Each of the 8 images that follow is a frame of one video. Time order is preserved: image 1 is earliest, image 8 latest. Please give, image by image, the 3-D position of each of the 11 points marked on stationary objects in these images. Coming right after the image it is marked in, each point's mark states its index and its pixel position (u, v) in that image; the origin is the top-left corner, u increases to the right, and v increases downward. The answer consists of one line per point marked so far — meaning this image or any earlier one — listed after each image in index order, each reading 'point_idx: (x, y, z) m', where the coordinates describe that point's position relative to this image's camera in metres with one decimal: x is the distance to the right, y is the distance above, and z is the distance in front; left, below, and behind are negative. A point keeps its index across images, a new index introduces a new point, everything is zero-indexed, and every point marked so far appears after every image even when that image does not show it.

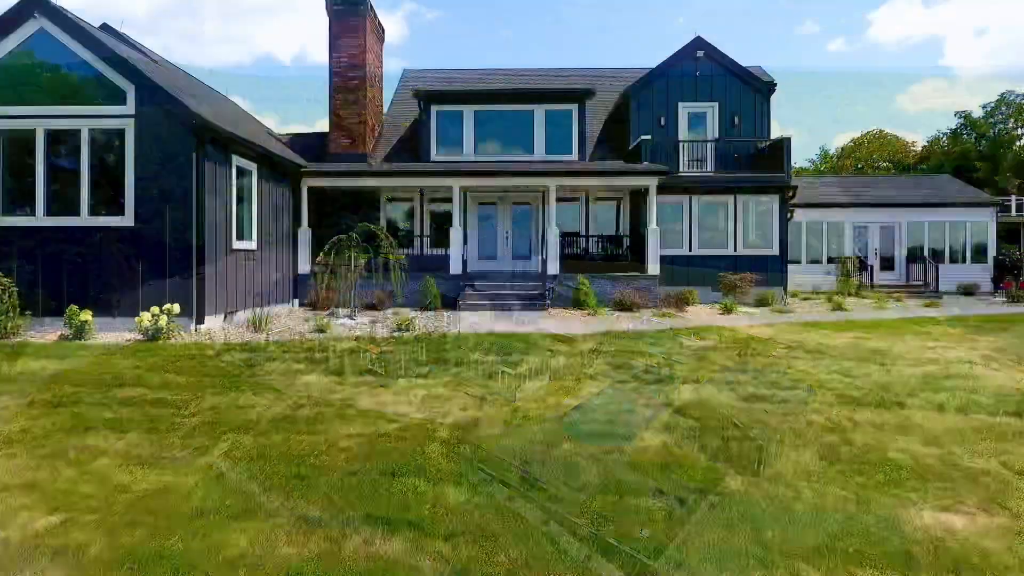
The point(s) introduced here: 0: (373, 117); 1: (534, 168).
0: (-4.0, +4.8, +17.8) m
1: (+0.5, +2.8, +14.8) m
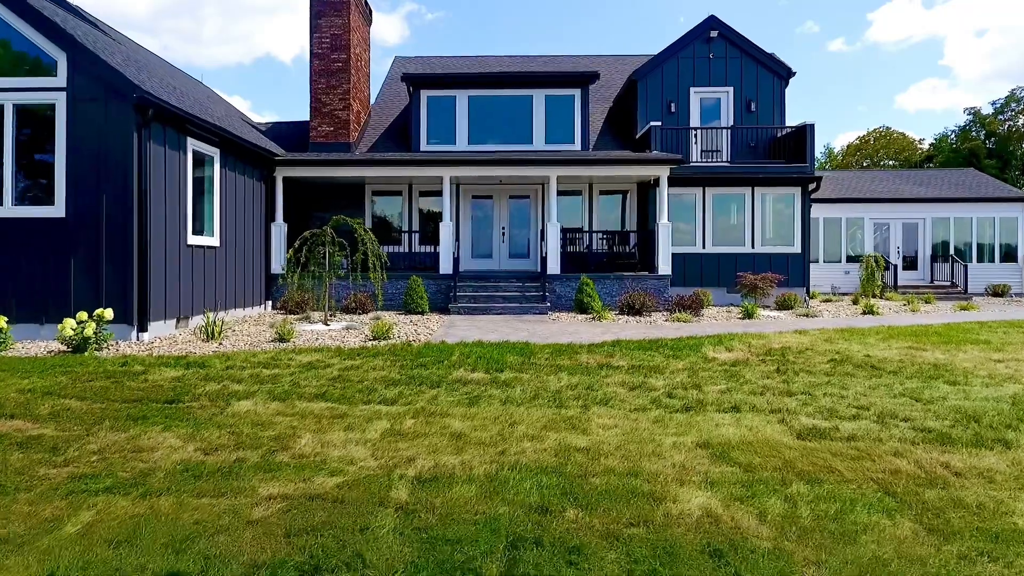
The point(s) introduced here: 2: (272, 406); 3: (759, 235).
0: (-4.0, +4.8, +16.4) m
1: (+0.4, +2.8, +13.5) m
2: (-2.0, -1.0, +5.2) m
3: (+5.8, +1.2, +14.6) m
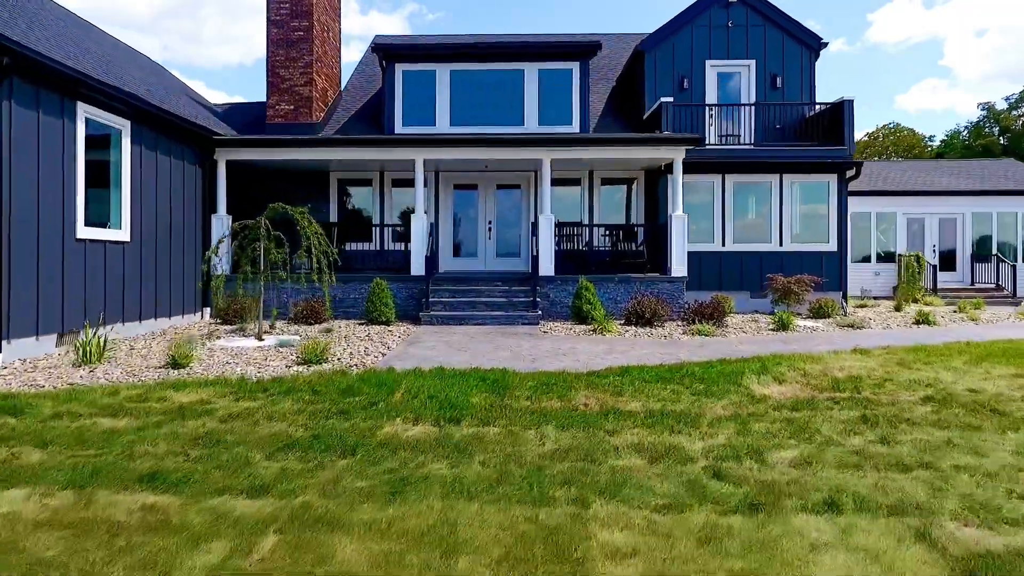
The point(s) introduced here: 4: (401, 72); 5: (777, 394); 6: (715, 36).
0: (-4.3, +4.7, +14.3) m
1: (+0.2, +2.7, +11.4) m
2: (-2.2, -1.1, +3.1) m
3: (+5.5, +1.1, +12.5) m
4: (-2.5, +4.8, +14.0) m
5: (+2.2, -0.9, +5.3) m
6: (+4.4, +5.5, +13.7) m
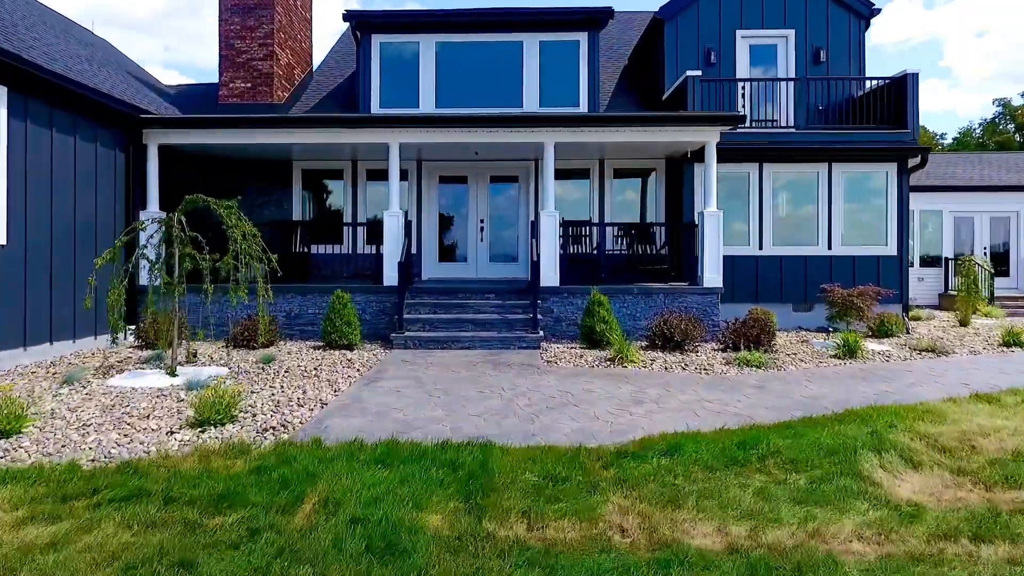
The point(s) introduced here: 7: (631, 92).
0: (-4.4, +4.5, +12.3) m
1: (+0.1, +2.5, +9.3) m
2: (-2.3, -1.2, +1.0) m
3: (+5.4, +0.9, +10.5) m
4: (-2.5, +4.6, +12.0) m
5: (+2.2, -1.1, +3.3) m
6: (+4.4, +5.3, +11.7) m
7: (+2.4, +3.8, +12.3) m
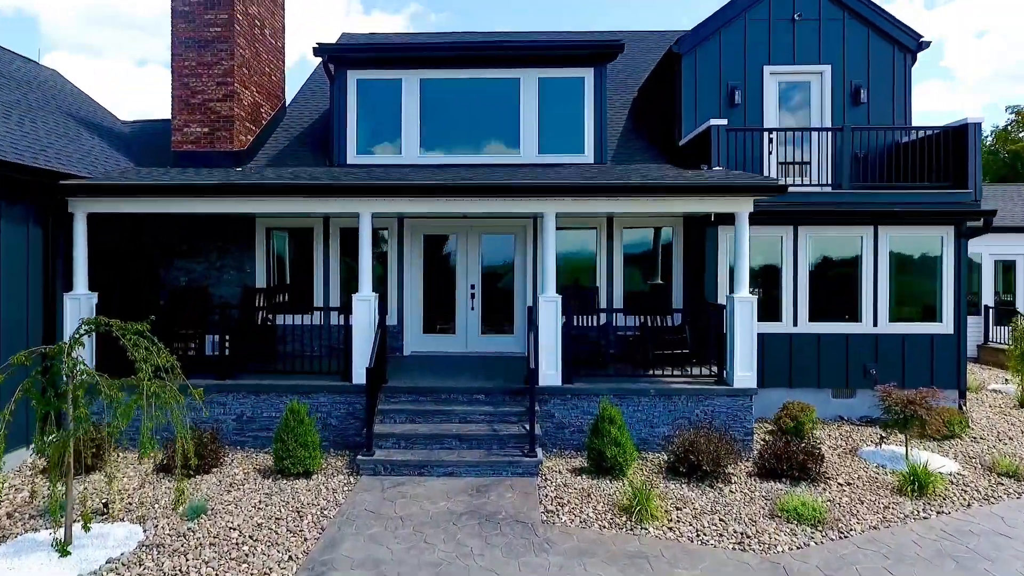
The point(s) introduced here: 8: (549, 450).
0: (-4.4, +3.4, +10.8) m
1: (0.0, +1.4, +7.9) m
2: (-2.4, -2.5, -0.4) m
3: (+5.3, -0.3, +9.0) m
4: (-2.6, +3.5, +10.5) m
5: (+2.1, -2.3, +1.8) m
6: (+4.3, +4.1, +10.2) m
7: (+2.3, +2.6, +10.8) m
8: (+0.4, -1.9, +7.4) m
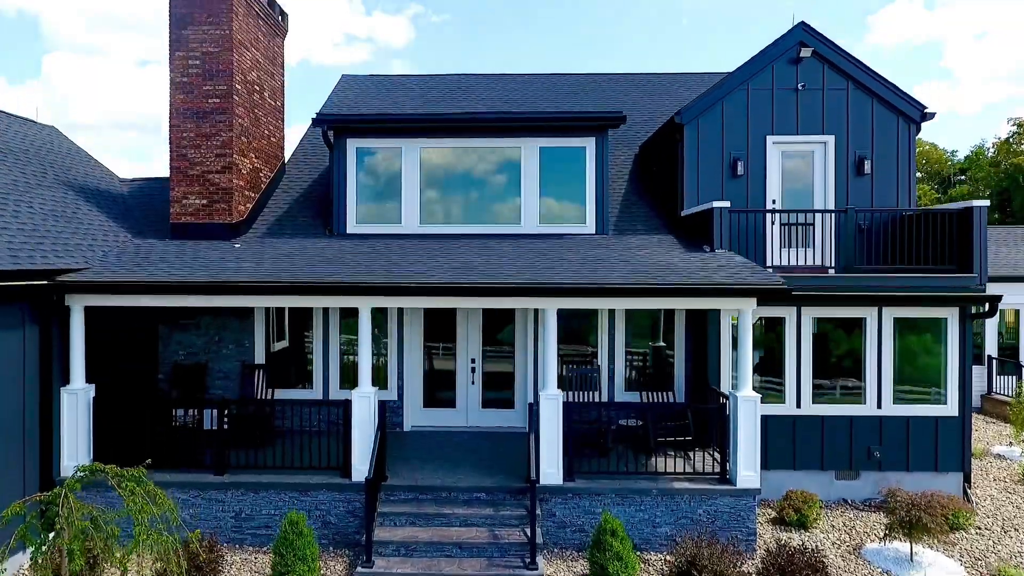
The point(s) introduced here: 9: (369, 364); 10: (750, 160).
0: (-4.4, +2.2, +10.8) m
1: (0.0, +0.2, +7.8) m
2: (-2.4, -3.6, -0.5) m
3: (+5.4, -1.4, +8.9) m
4: (-2.6, +2.3, +10.5) m
5: (+2.1, -3.4, +1.8) m
6: (+4.3, +3.0, +10.1) m
7: (+2.3, +1.4, +10.8) m
8: (+0.5, -3.0, +7.3) m
9: (-1.8, -0.9, +7.8) m
10: (+3.8, +2.1, +10.1) m
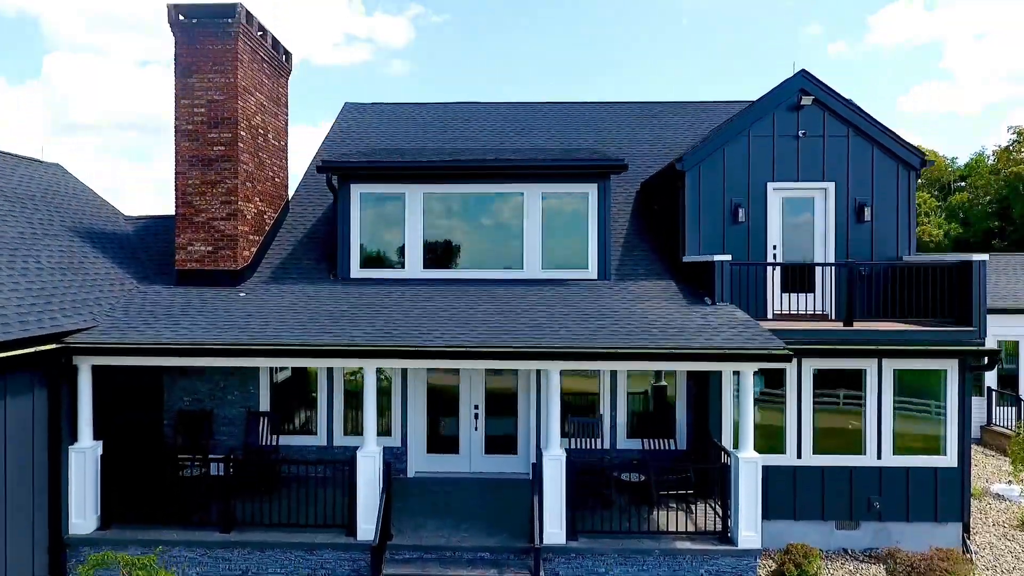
0: (-4.4, +1.5, +10.8) m
1: (+0.1, -0.5, +7.9) m
2: (-2.4, -4.4, -0.4) m
3: (+5.4, -2.2, +9.0) m
4: (-2.6, +1.6, +10.5) m
5: (+2.1, -4.2, +1.8) m
6: (+4.4, +2.2, +10.2) m
7: (+2.4, +0.7, +10.8) m
8: (+0.5, -3.8, +7.4) m
9: (-1.7, -1.7, +7.8) m
10: (+3.9, +1.3, +10.2) m
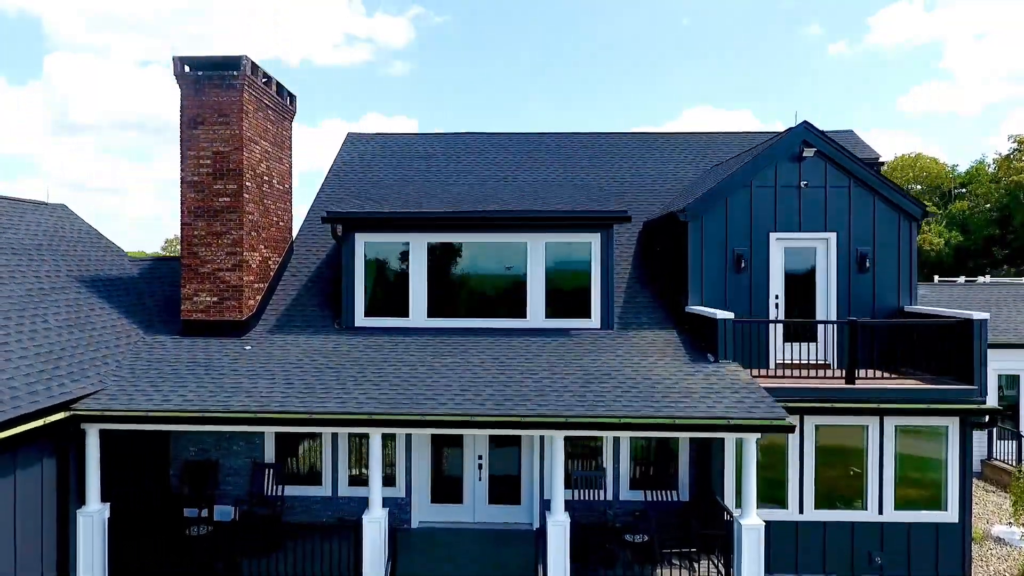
0: (-4.3, +0.7, +10.9) m
1: (+0.1, -1.4, +7.9) m
2: (-2.3, -5.2, -0.3) m
3: (+5.5, -3.0, +9.1) m
4: (-2.5, +0.8, +10.6) m
5: (+2.2, -5.0, +1.9) m
6: (+4.4, +1.4, +10.3) m
7: (+2.4, -0.1, +10.9) m
8: (+0.6, -4.6, +7.4) m
9: (-1.7, -2.5, +7.9) m
10: (+3.9, +0.5, +10.2) m
